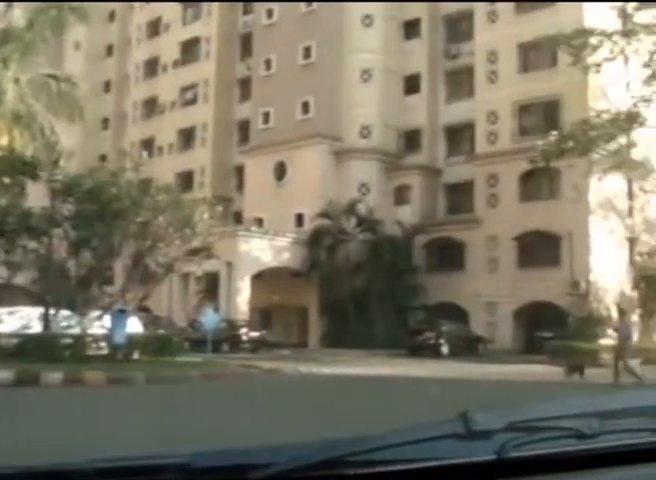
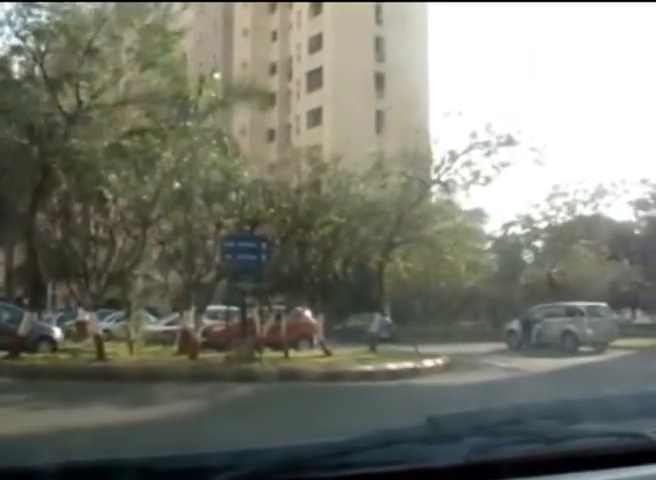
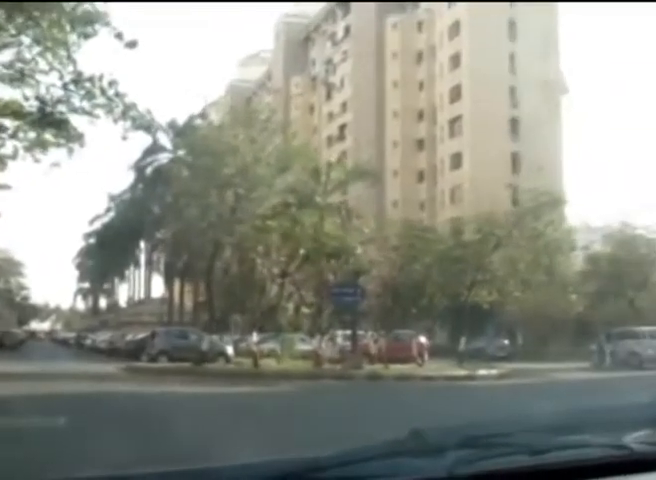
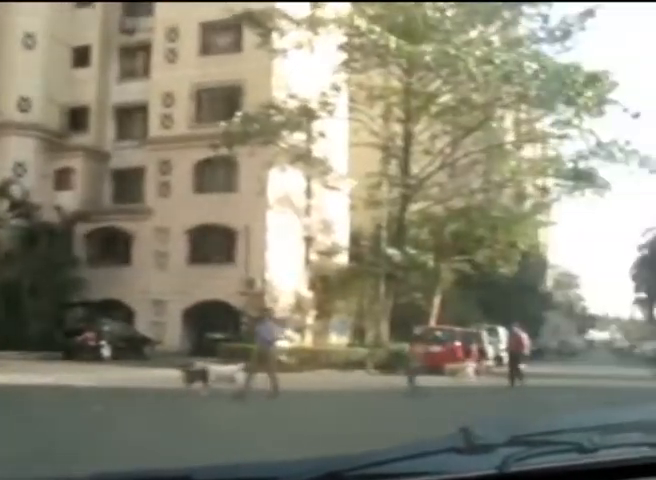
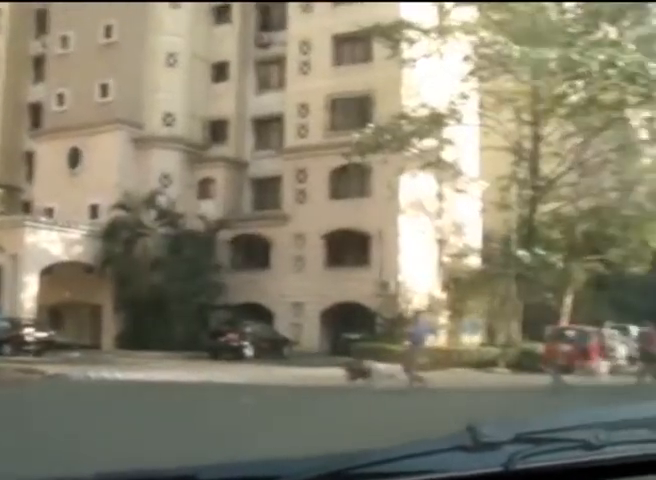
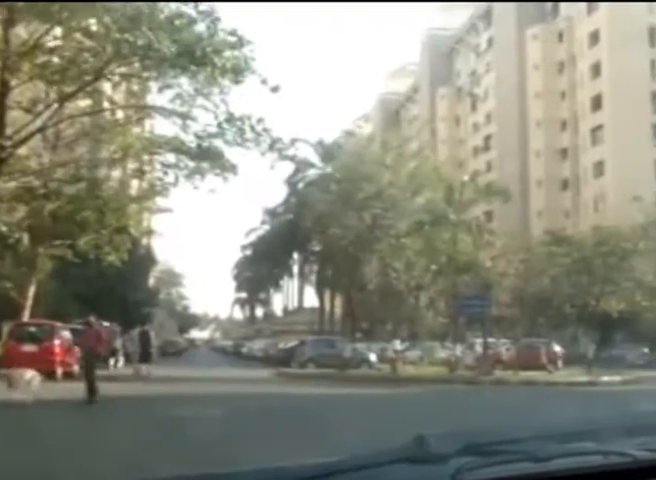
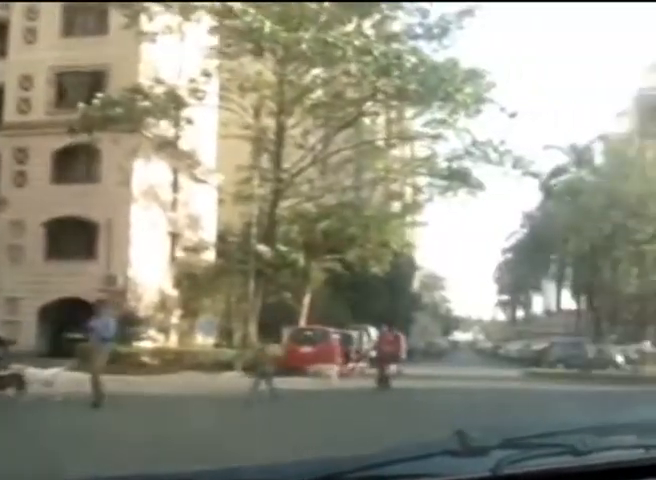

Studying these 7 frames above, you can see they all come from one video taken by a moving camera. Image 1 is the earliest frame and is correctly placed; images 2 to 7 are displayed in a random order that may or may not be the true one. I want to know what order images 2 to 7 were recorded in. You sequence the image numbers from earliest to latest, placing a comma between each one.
5, 4, 7, 6, 3, 2
